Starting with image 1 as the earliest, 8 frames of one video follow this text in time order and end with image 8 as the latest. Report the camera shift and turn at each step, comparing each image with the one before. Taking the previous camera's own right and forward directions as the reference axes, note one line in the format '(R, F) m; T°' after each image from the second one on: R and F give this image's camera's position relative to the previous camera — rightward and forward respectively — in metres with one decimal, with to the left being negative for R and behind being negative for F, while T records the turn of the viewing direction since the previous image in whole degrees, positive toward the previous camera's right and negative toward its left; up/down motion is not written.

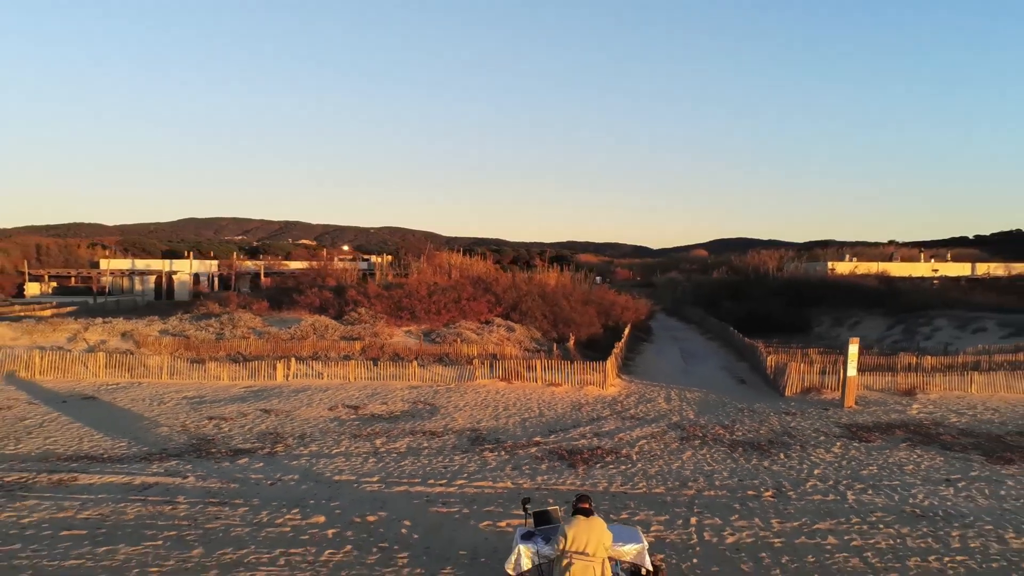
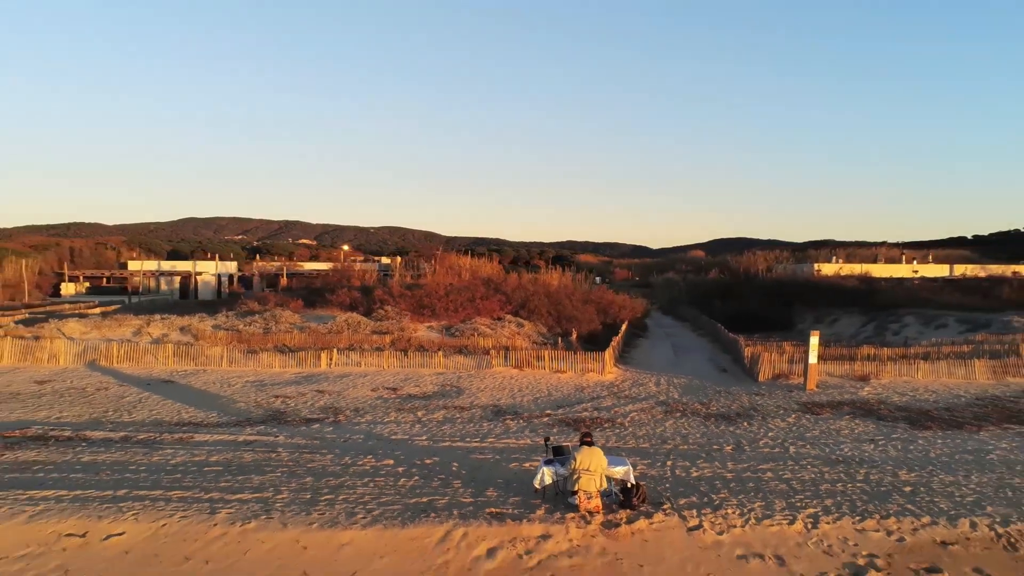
(-0.1, -1.5) m; 0°
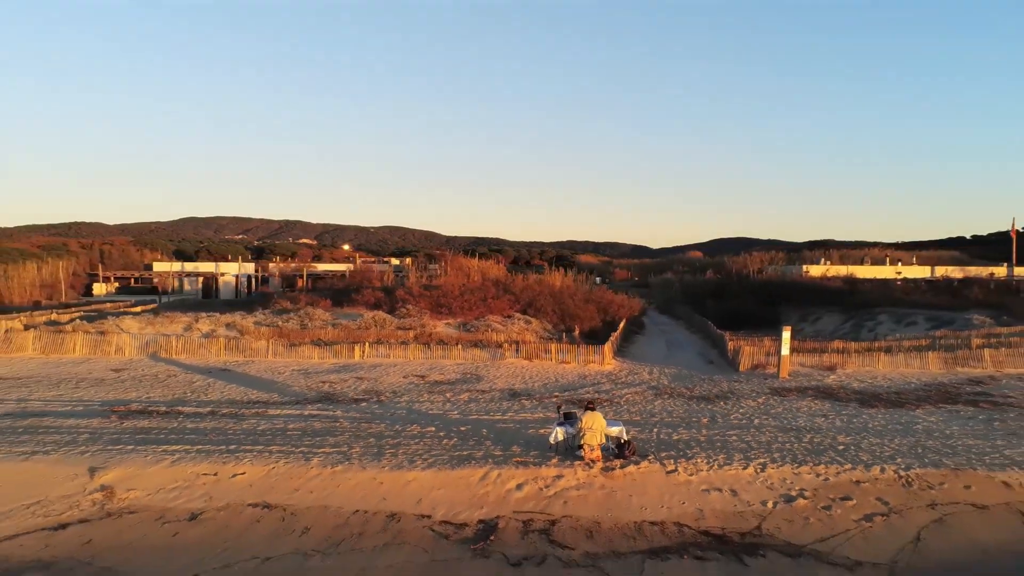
(-0.1, -1.5) m; 0°
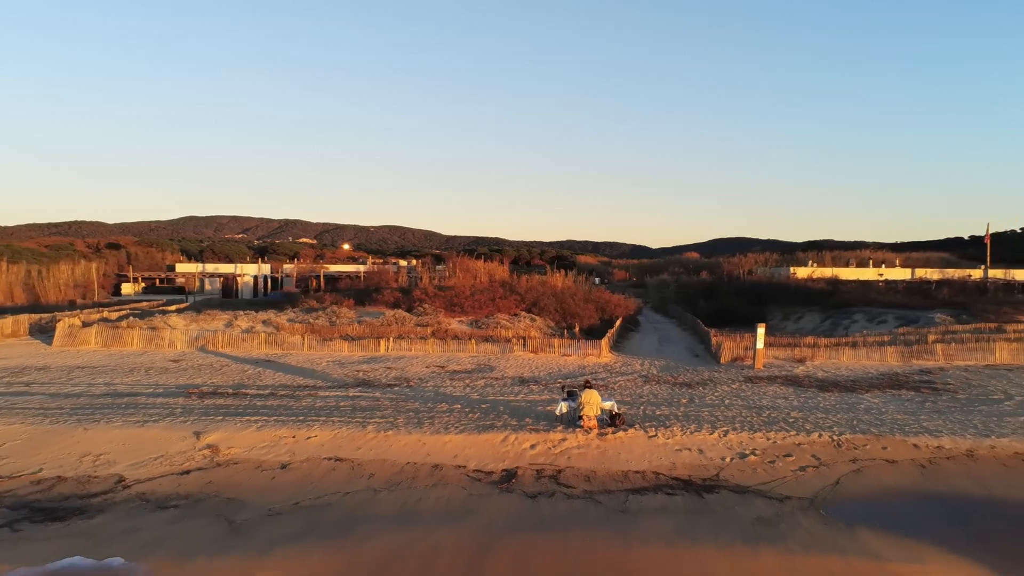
(-0.1, -1.6) m; 0°
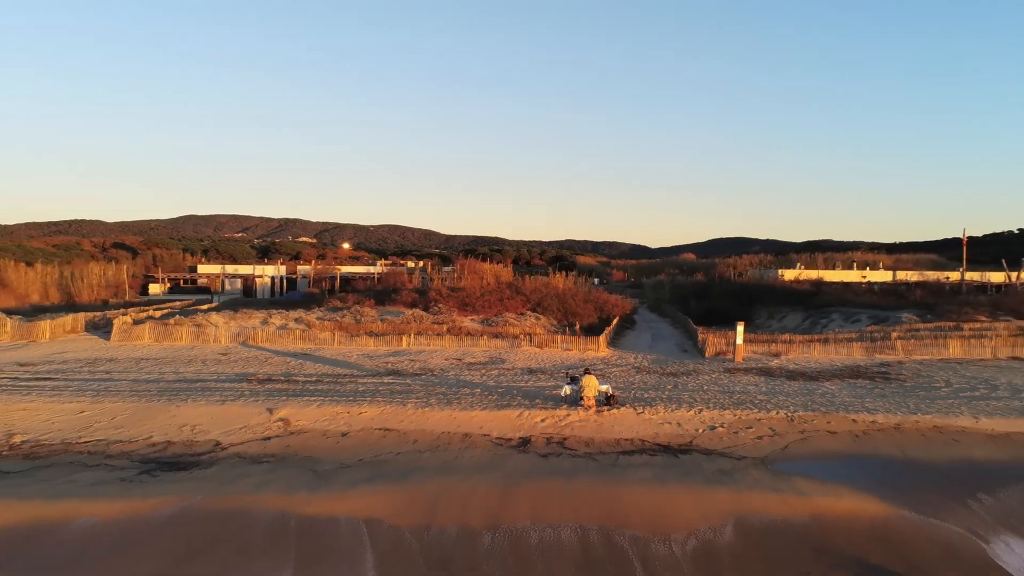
(-0.1, -1.7) m; 0°
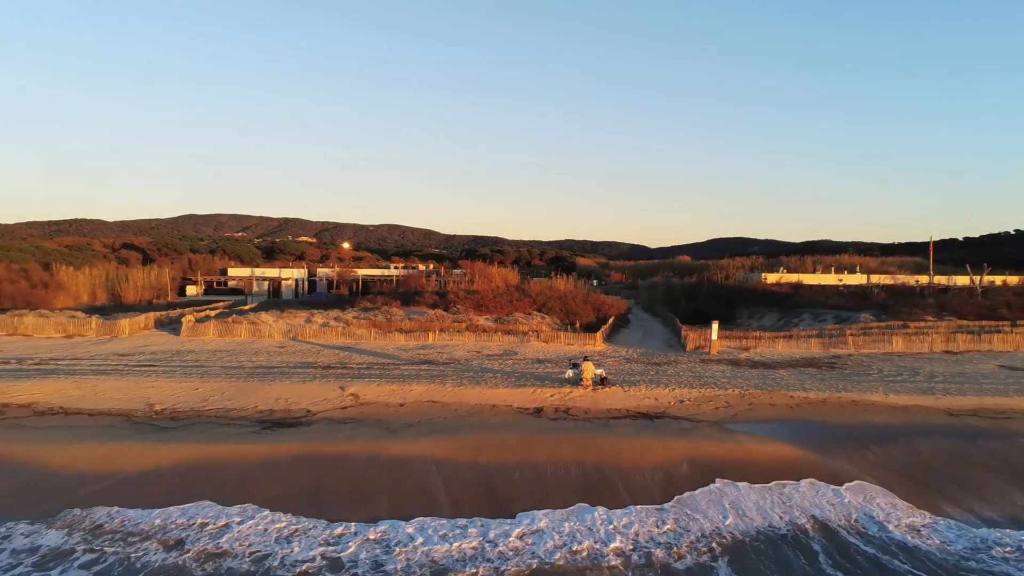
(-0.2, -2.7) m; 0°
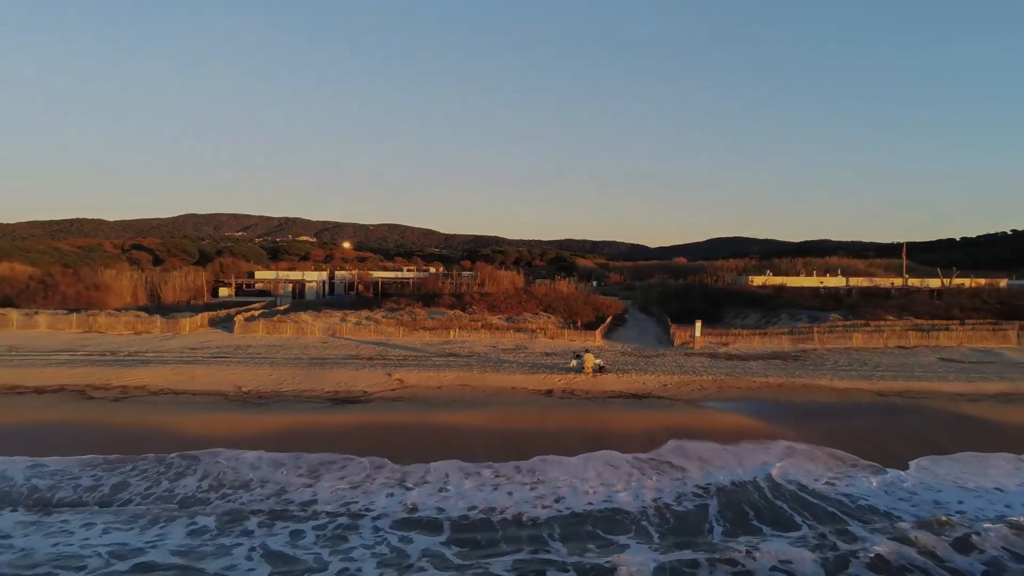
(-0.2, -2.7) m; 0°
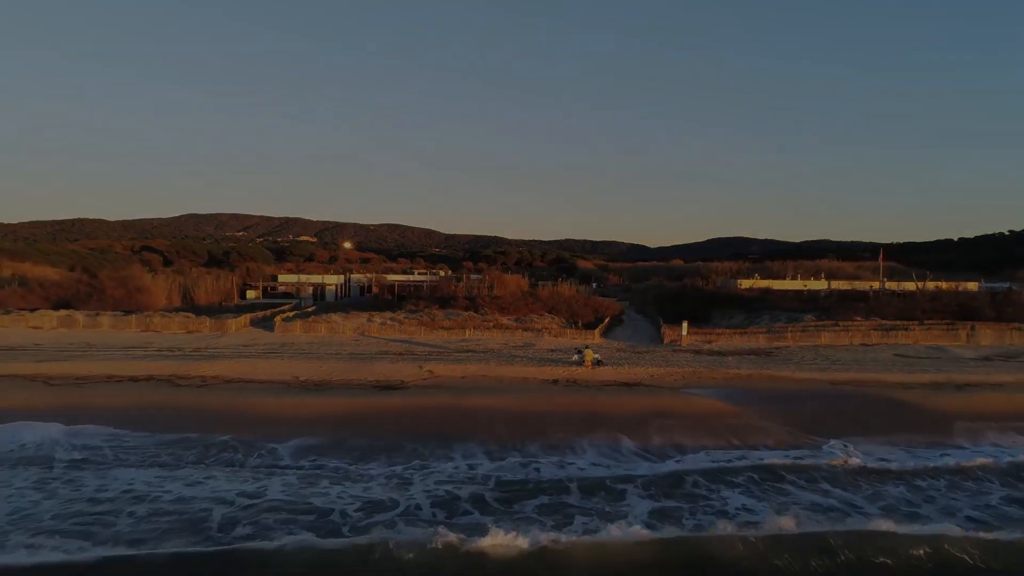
(-0.2, -2.7) m; 0°
